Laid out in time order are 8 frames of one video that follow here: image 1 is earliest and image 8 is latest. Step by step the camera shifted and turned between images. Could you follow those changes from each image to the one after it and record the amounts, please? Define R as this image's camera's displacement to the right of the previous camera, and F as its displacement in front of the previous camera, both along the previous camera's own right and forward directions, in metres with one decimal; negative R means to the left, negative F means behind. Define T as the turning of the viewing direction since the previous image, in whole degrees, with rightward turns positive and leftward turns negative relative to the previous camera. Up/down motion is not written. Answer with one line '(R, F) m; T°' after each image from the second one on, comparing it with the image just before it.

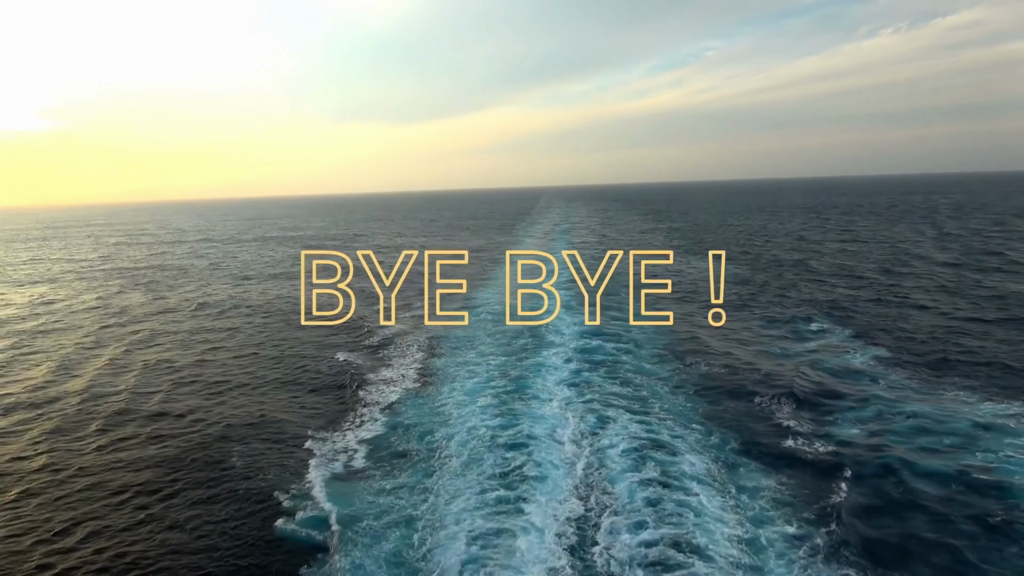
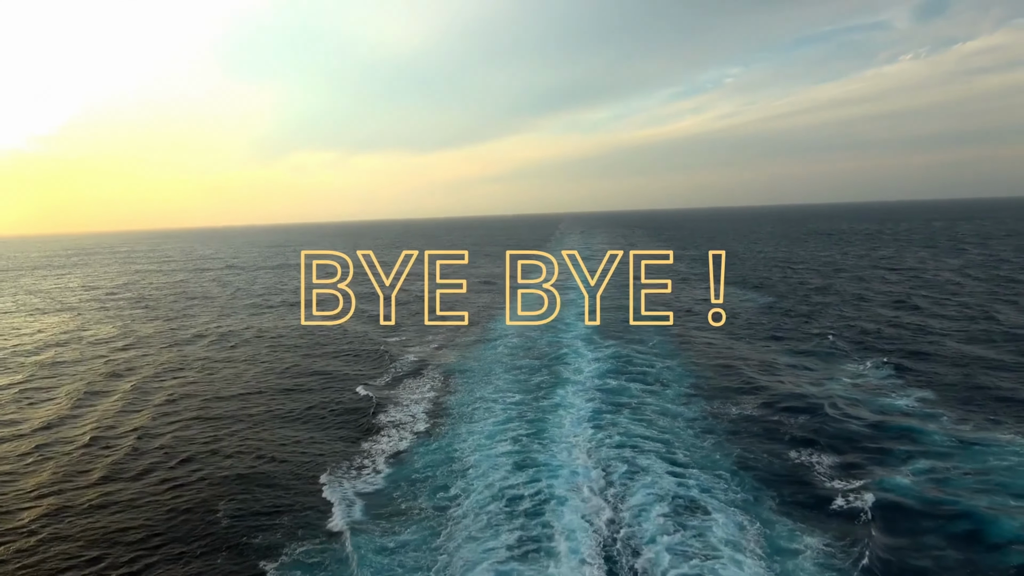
(0.0, +0.6) m; -2°
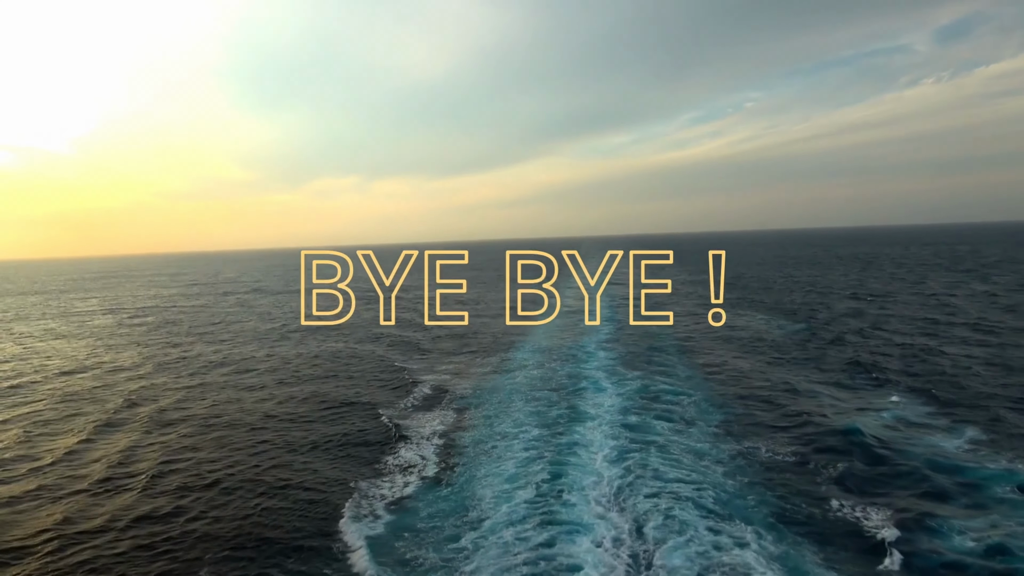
(0.0, +0.6) m; -2°
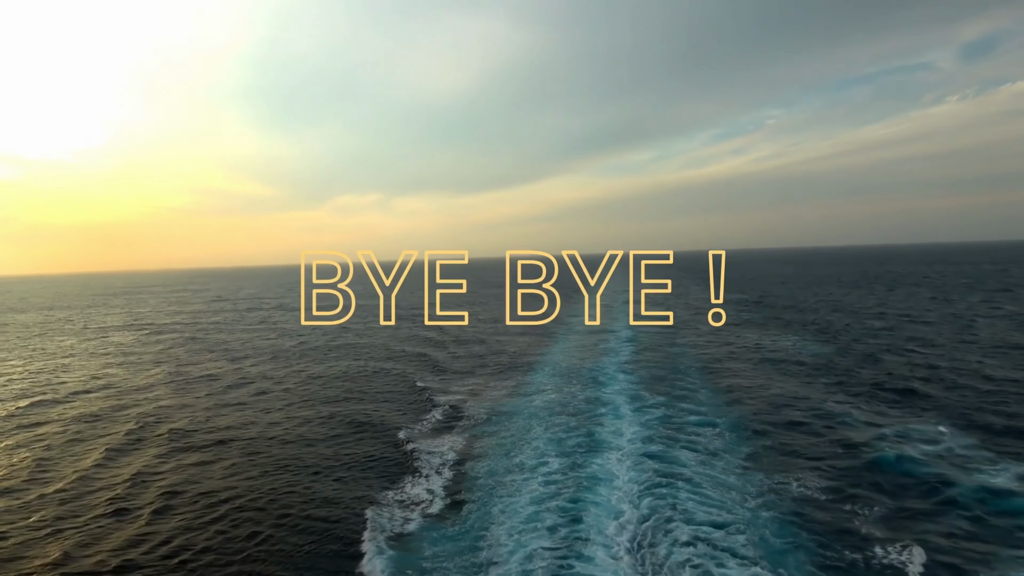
(0.0, +0.5) m; -2°
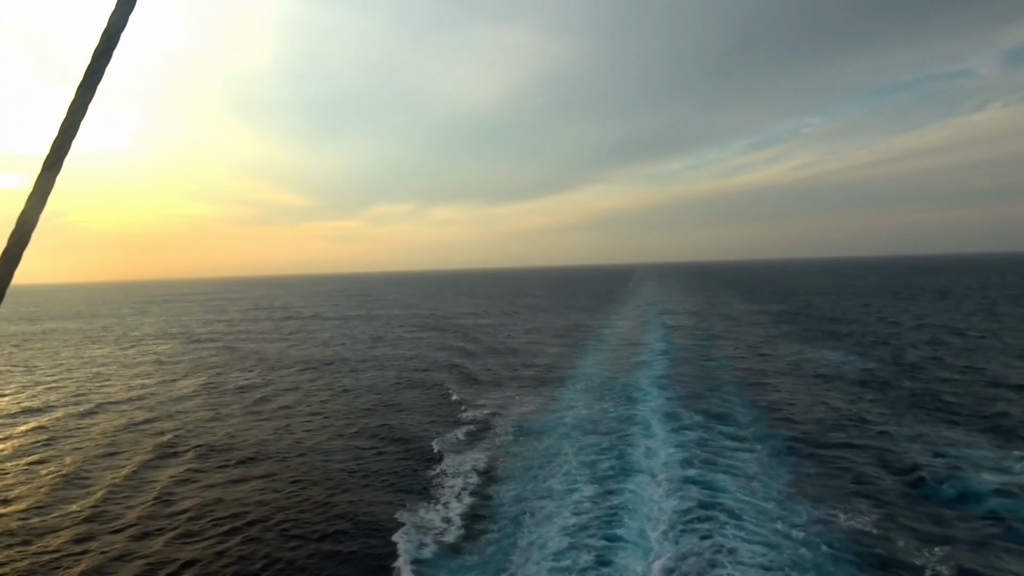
(0.0, +0.5) m; -3°
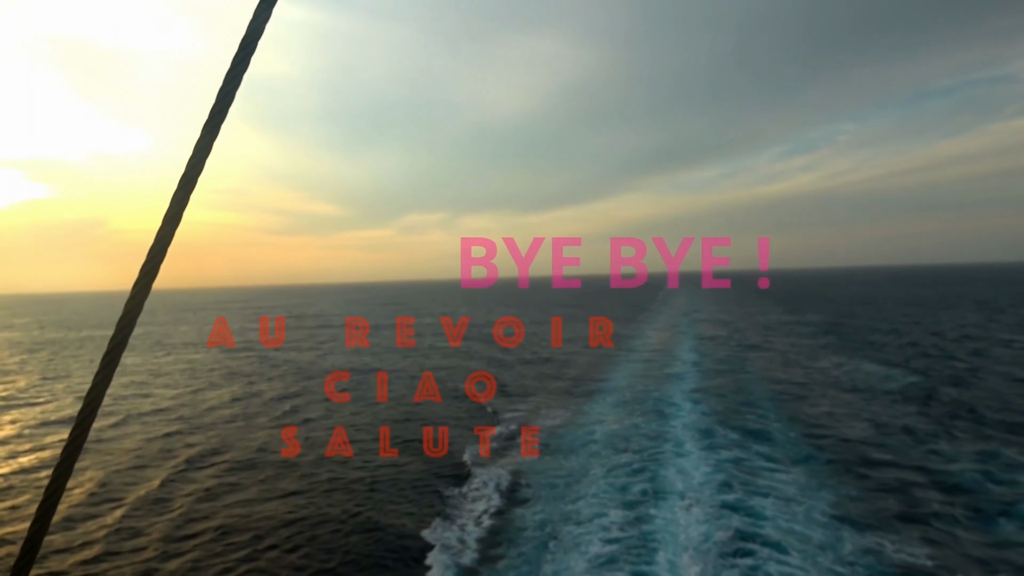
(+0.1, +0.5) m; -3°
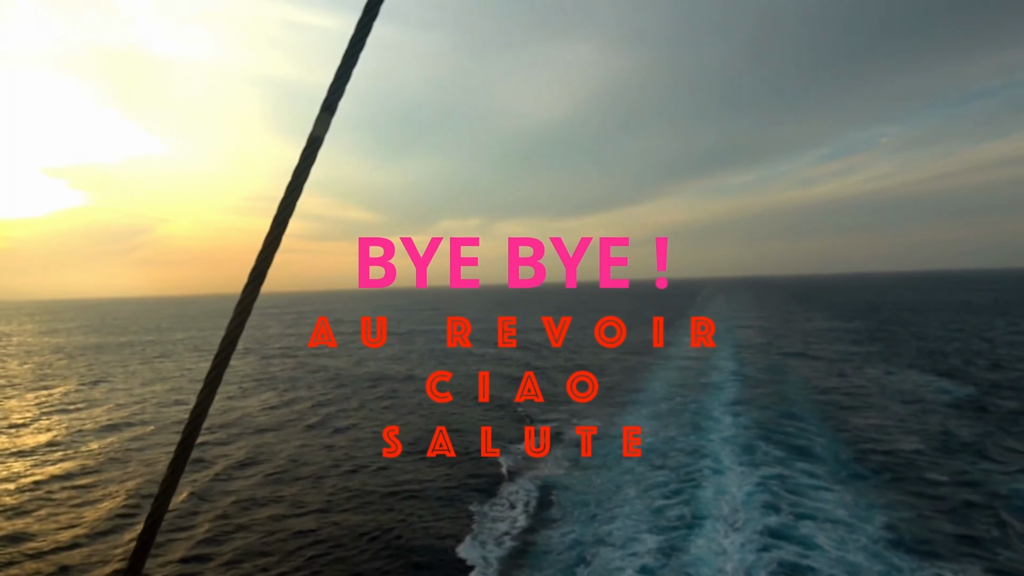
(+0.1, +0.5) m; -3°
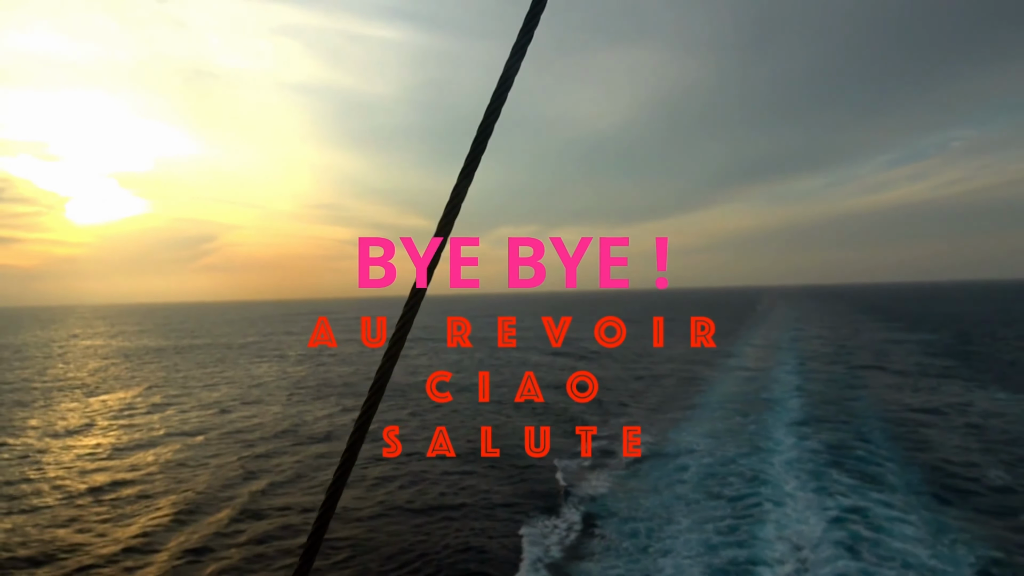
(+0.2, +0.7) m; -5°
